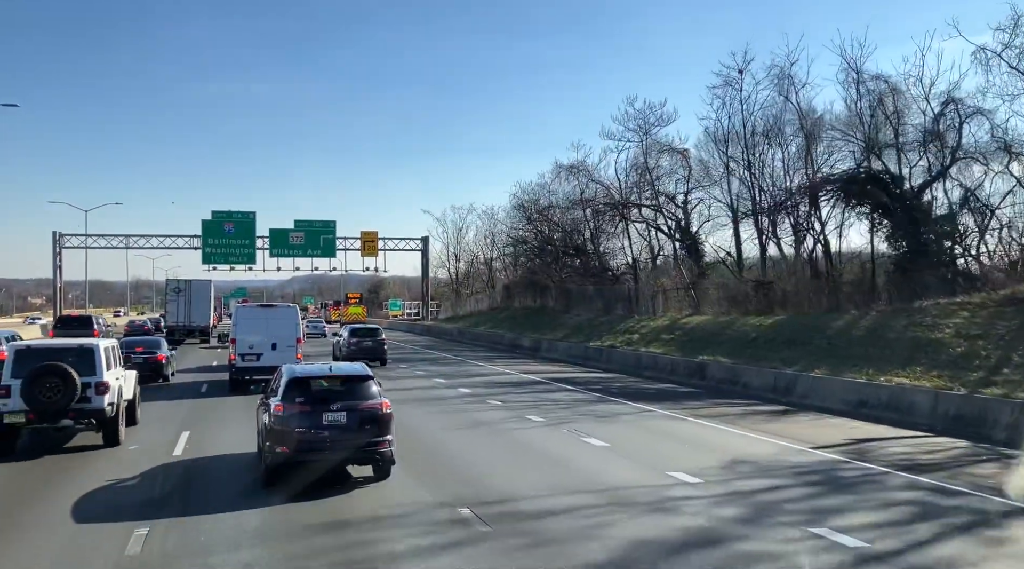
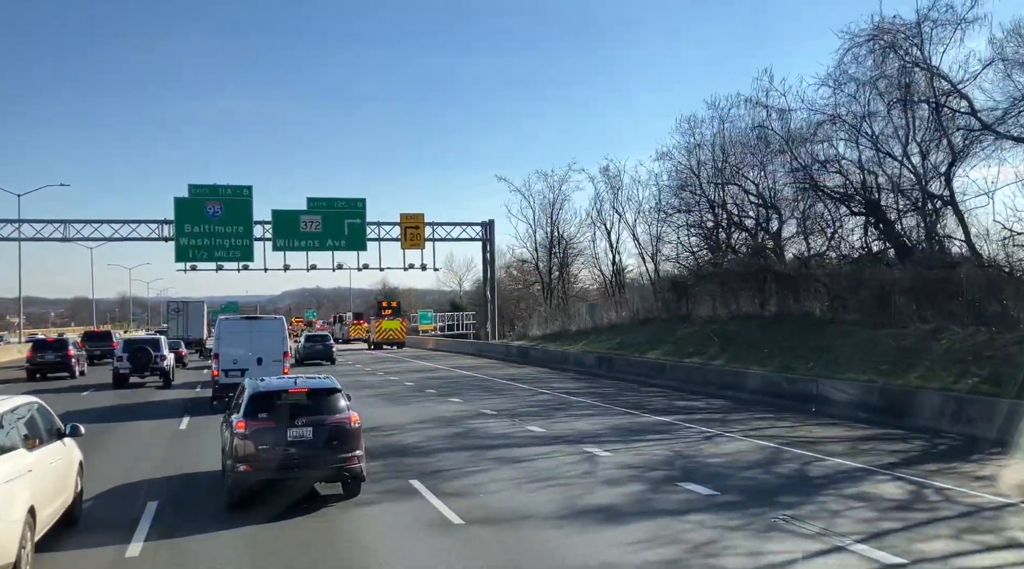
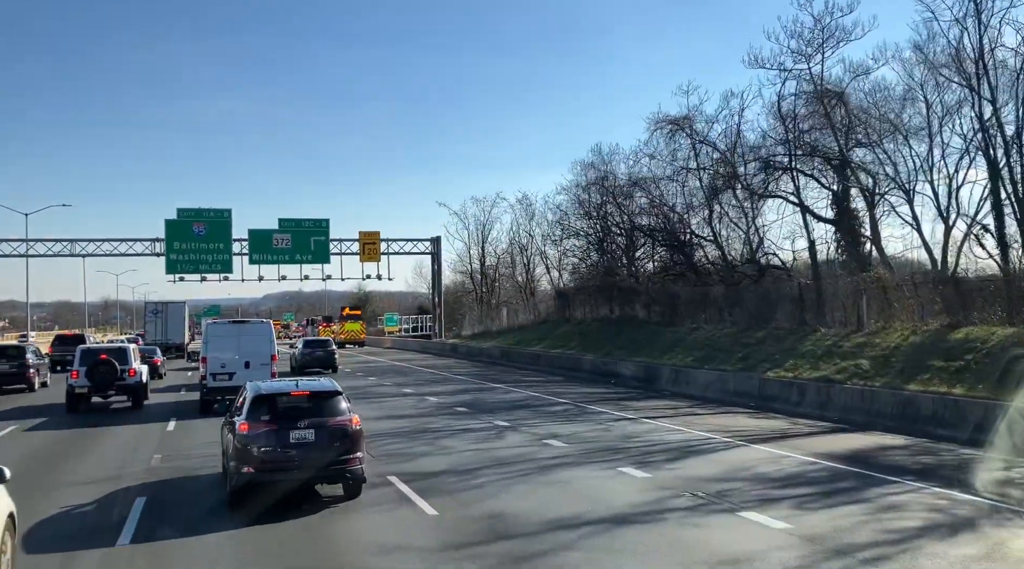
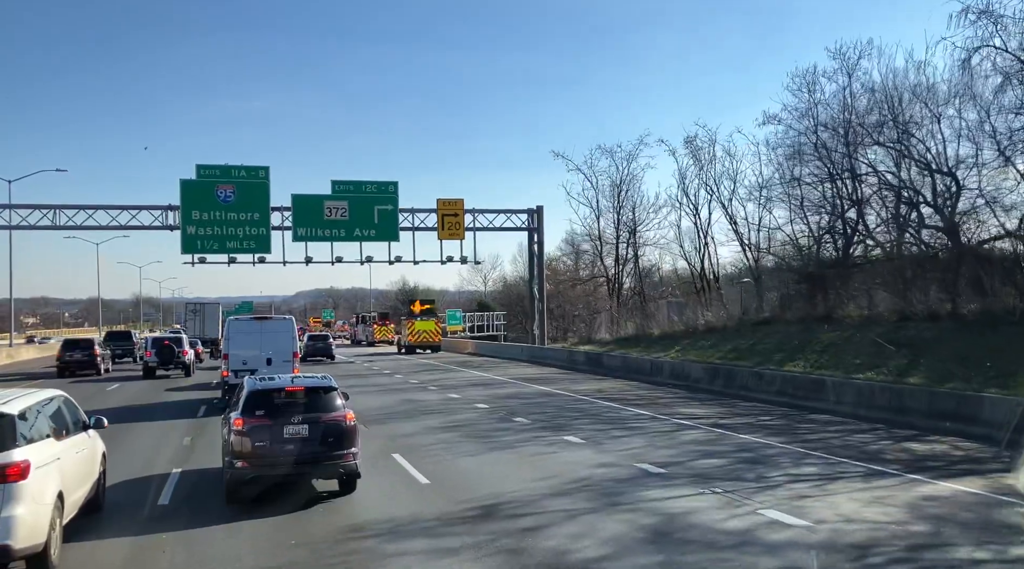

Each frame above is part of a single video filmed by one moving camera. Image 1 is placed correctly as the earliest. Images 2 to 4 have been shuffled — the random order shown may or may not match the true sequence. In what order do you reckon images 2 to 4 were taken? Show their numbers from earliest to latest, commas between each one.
3, 2, 4
